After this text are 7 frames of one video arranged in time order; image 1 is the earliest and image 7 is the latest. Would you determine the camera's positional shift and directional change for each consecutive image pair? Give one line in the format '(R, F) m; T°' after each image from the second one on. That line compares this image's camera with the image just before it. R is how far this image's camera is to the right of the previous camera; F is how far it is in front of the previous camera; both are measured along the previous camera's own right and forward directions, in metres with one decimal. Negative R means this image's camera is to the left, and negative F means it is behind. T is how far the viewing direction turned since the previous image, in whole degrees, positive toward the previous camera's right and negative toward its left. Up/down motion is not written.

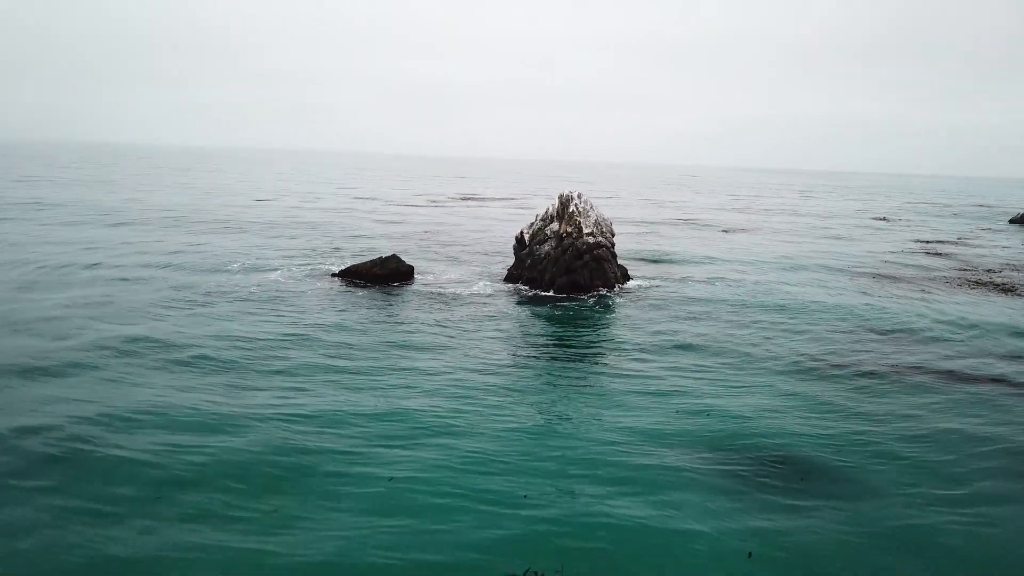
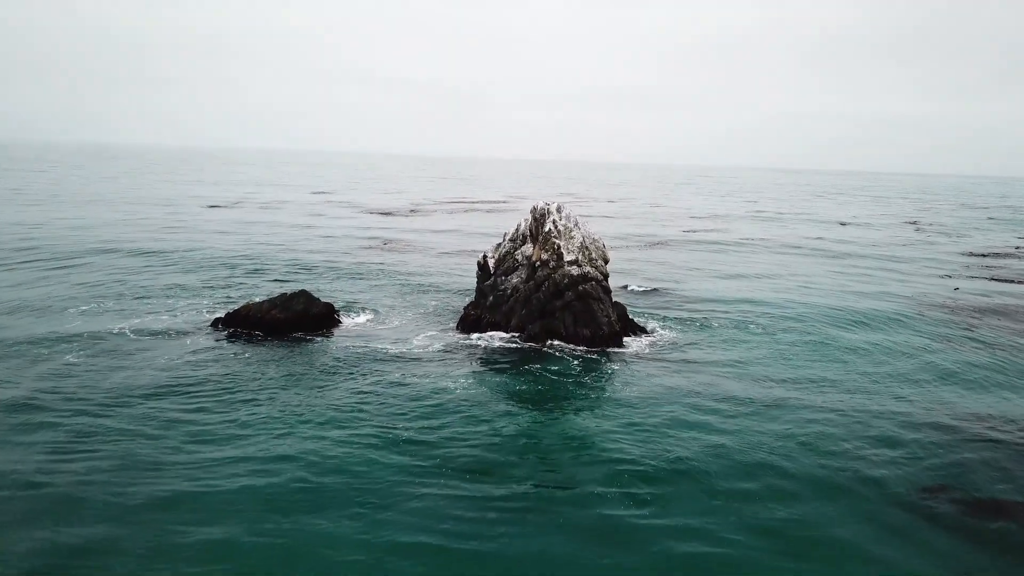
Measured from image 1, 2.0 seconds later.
(+1.2, +10.3) m; 0°
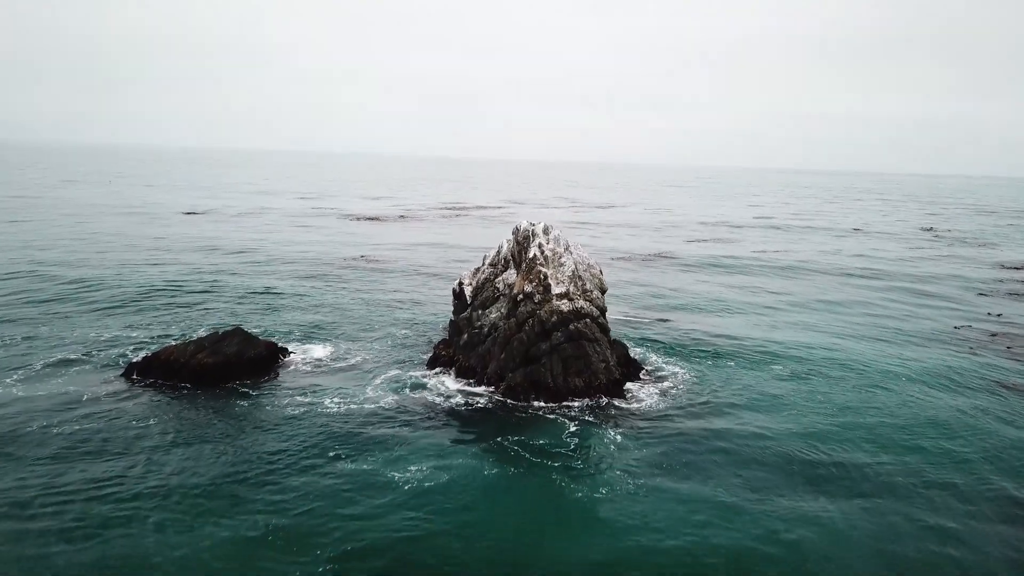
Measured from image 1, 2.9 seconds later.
(+0.5, +4.6) m; 0°
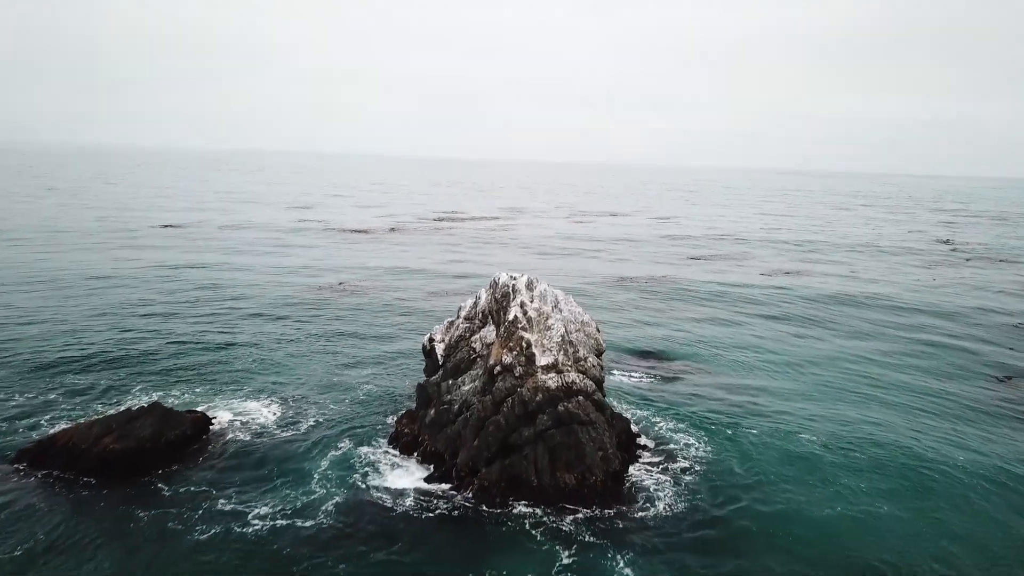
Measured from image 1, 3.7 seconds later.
(+0.4, +4.1) m; 0°
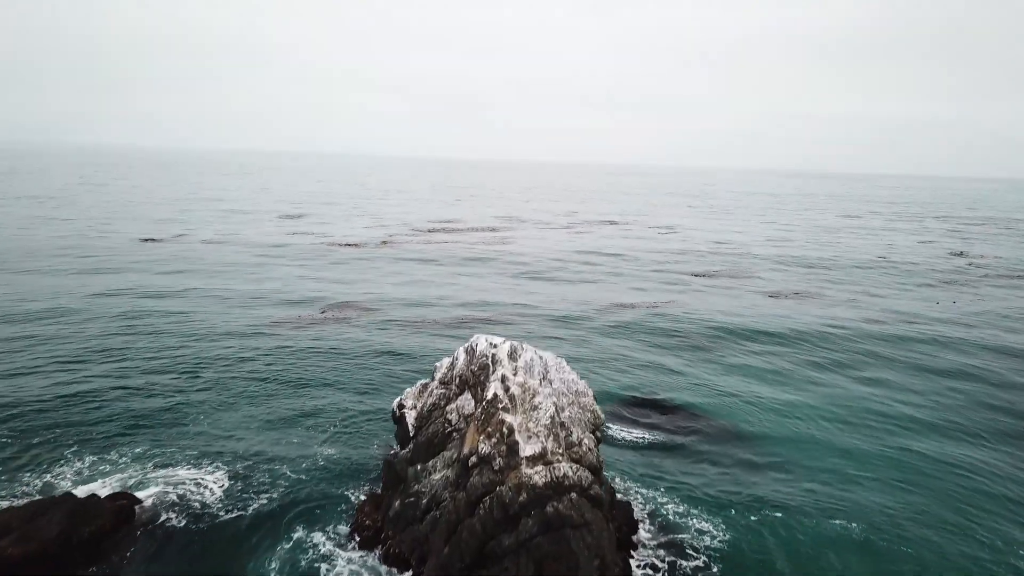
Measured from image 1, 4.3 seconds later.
(+0.3, +3.1) m; 0°
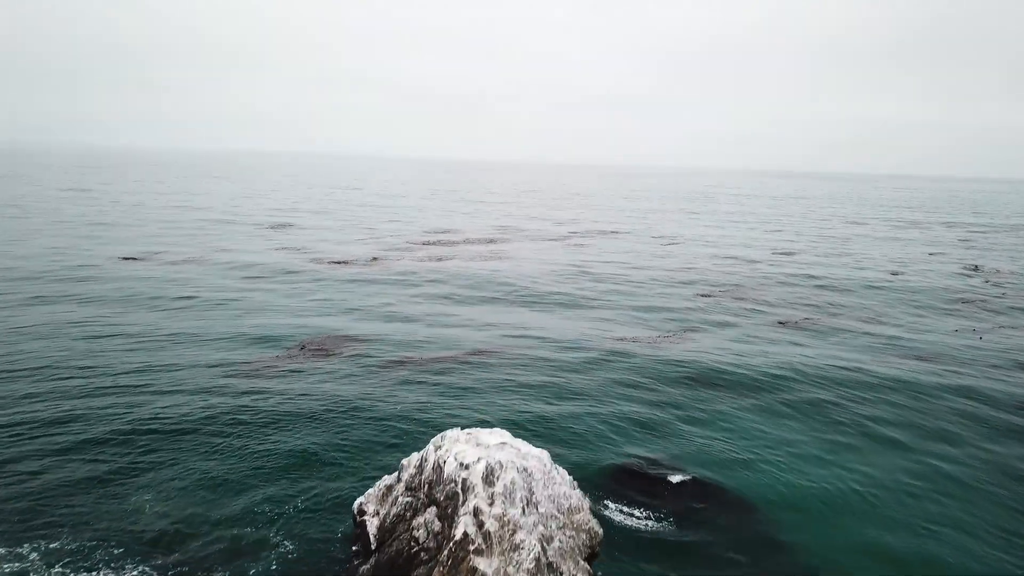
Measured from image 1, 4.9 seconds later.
(+0.3, +3.0) m; 0°
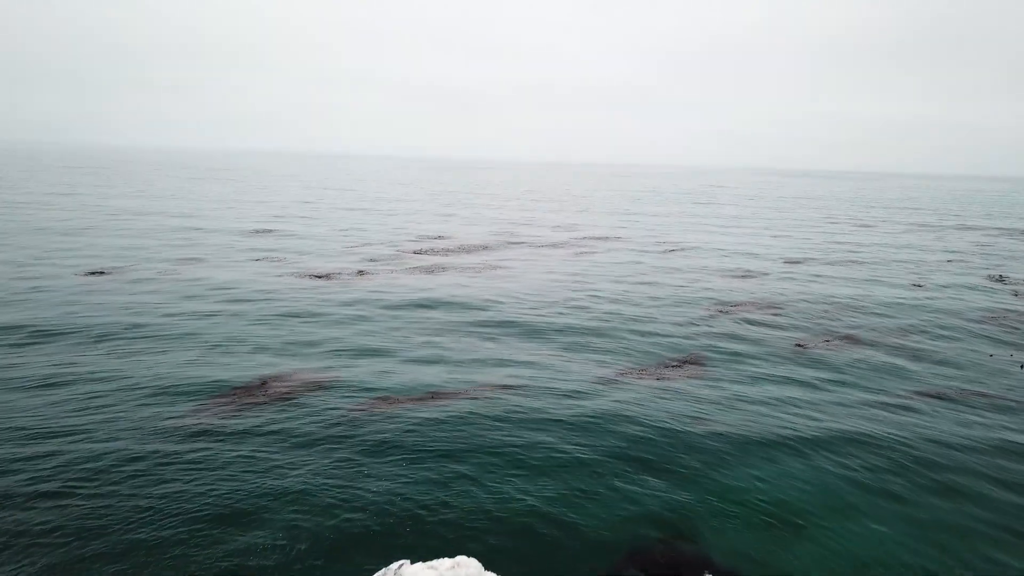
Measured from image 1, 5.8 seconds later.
(+0.4, +4.6) m; 0°
